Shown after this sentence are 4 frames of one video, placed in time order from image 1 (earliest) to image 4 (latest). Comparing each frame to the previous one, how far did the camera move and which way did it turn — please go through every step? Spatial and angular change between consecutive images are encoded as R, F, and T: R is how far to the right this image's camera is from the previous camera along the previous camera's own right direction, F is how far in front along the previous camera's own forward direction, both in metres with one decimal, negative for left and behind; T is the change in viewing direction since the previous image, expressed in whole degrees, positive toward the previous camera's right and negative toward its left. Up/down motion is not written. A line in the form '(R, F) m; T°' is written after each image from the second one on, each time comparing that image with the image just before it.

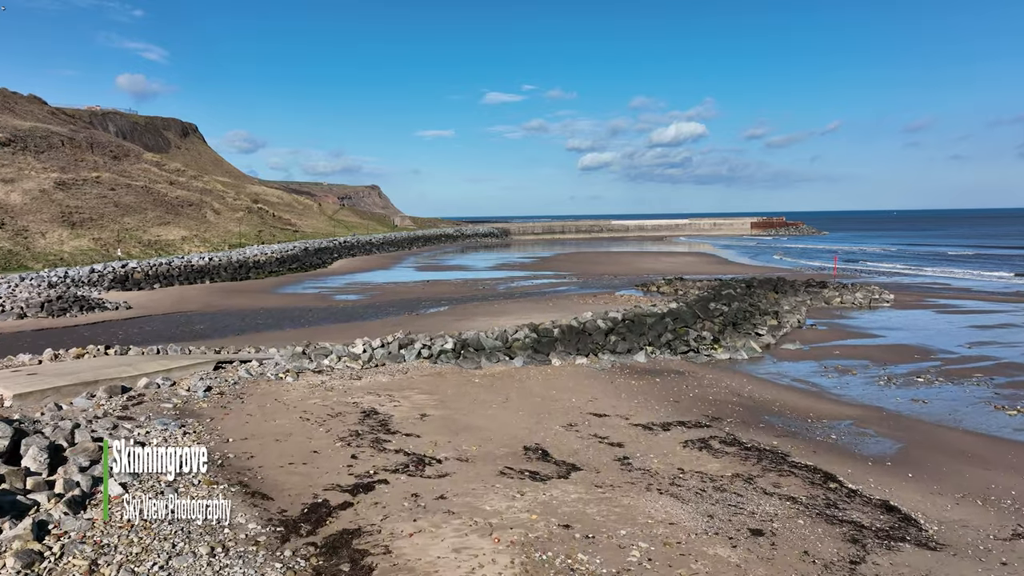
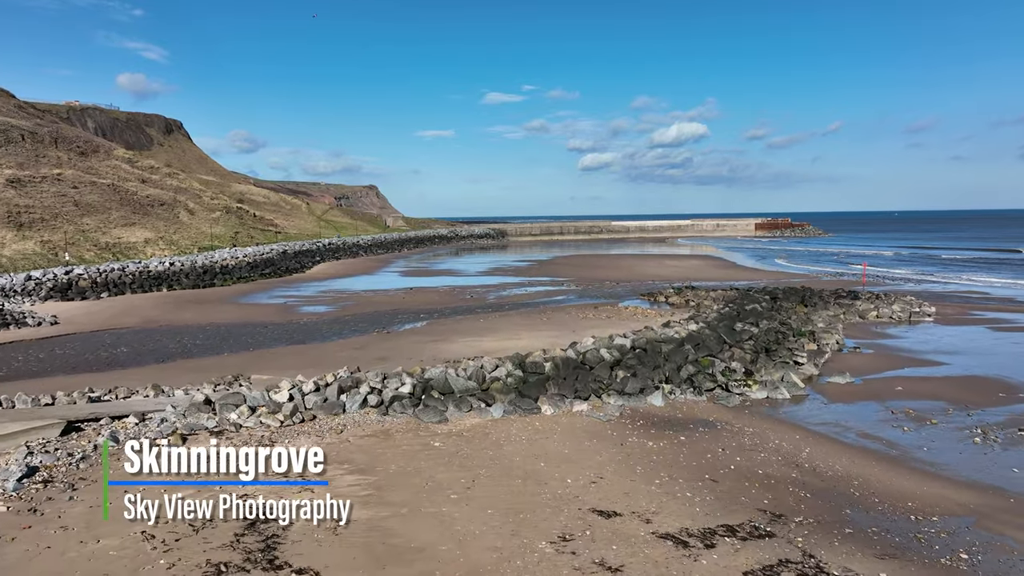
(+0.2, +2.5) m; 0°
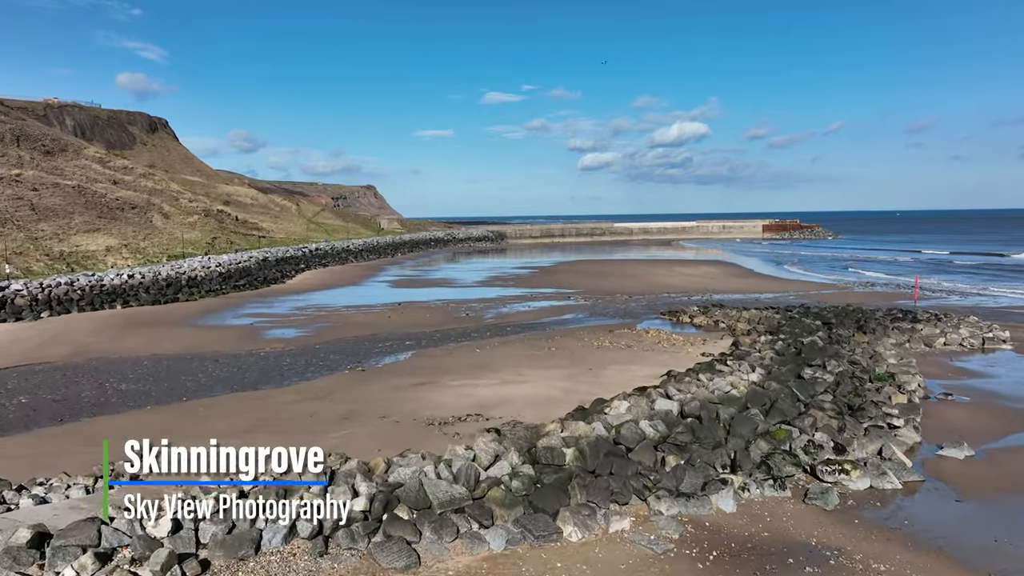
(-0.1, +2.7) m; 0°
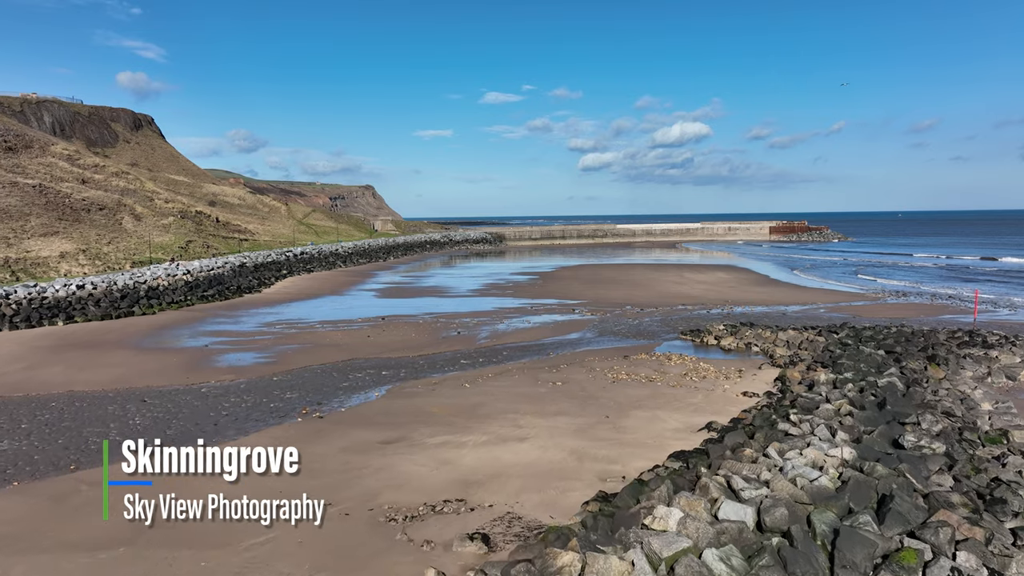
(0.0, +2.5) m; 0°
